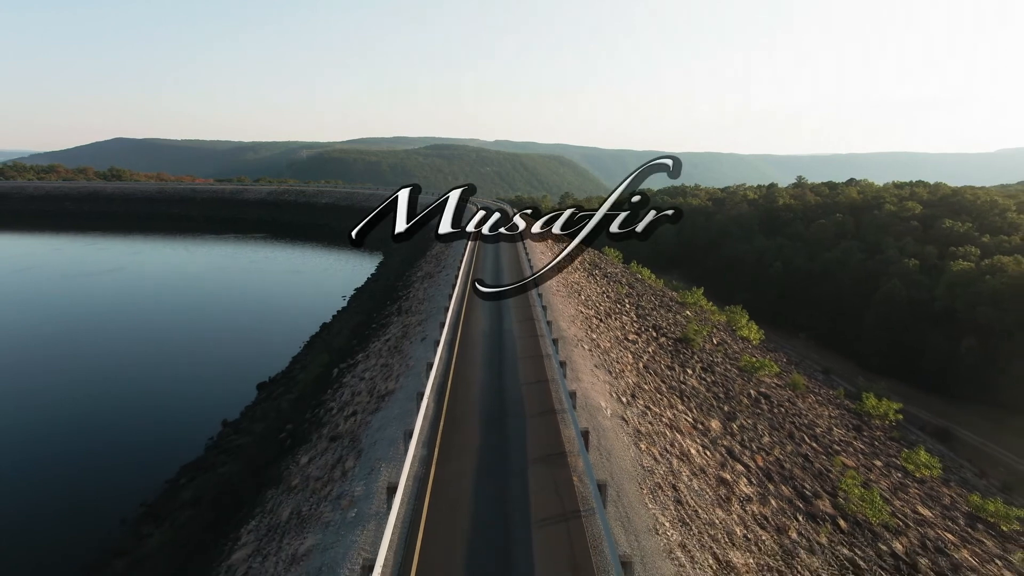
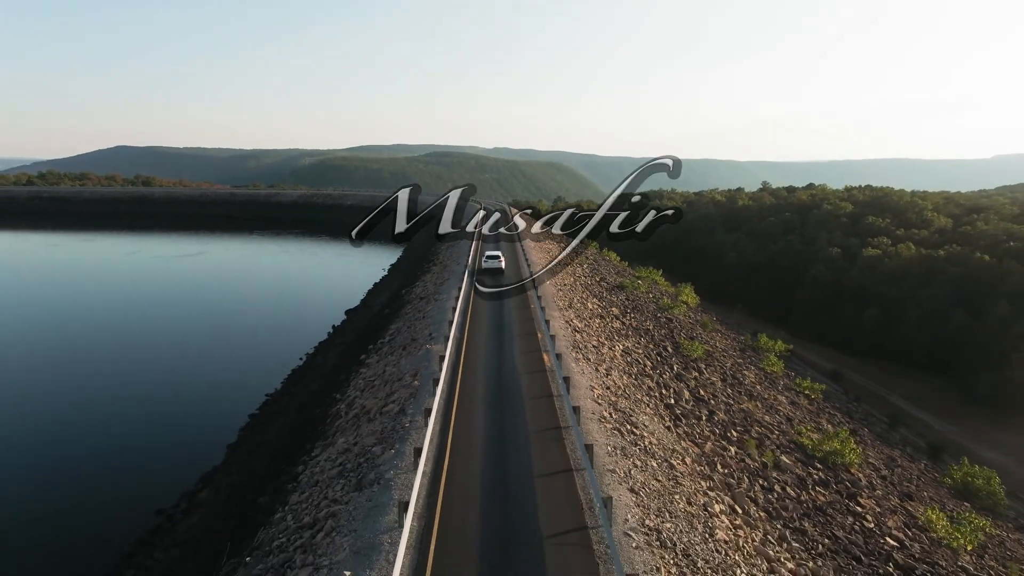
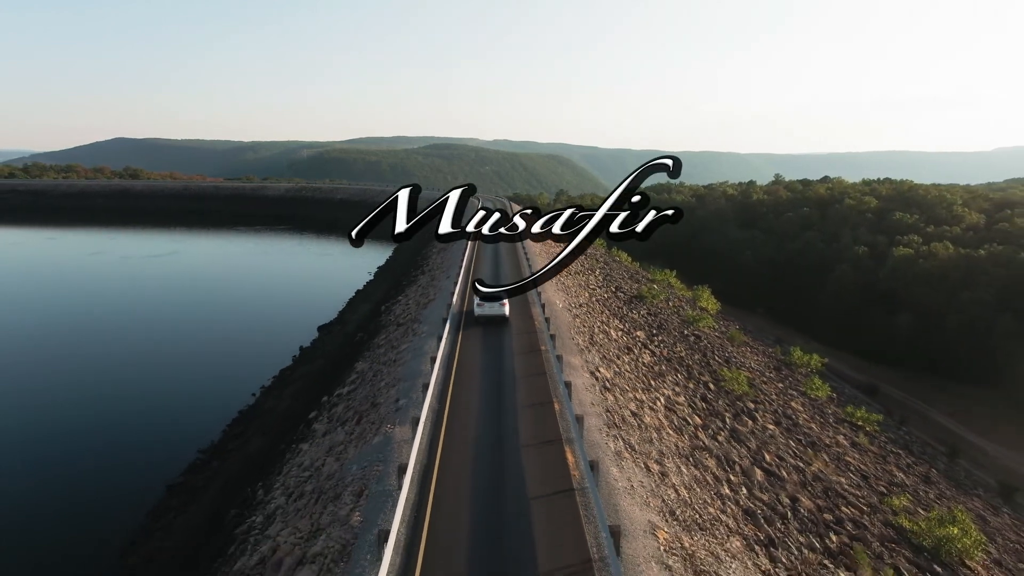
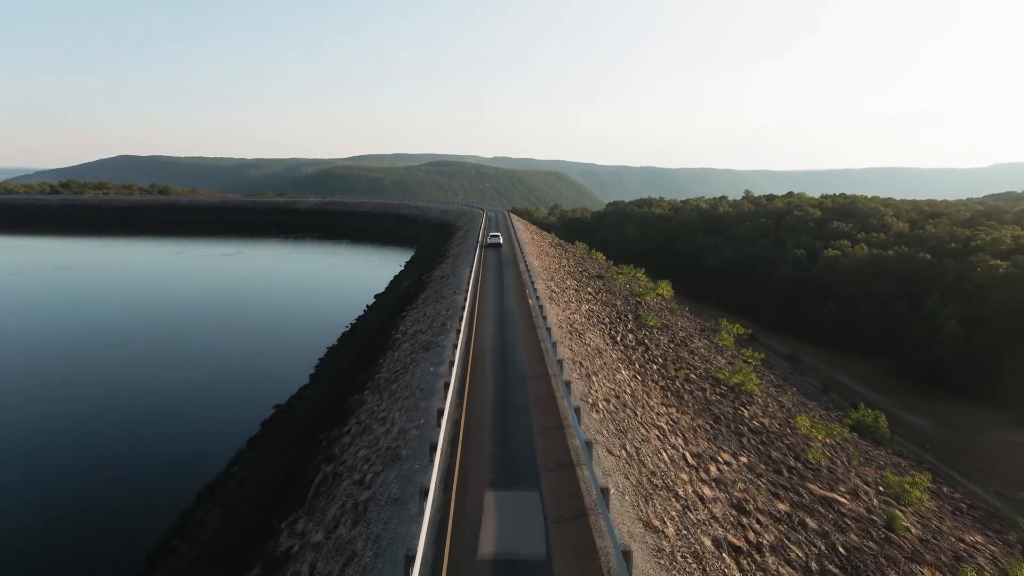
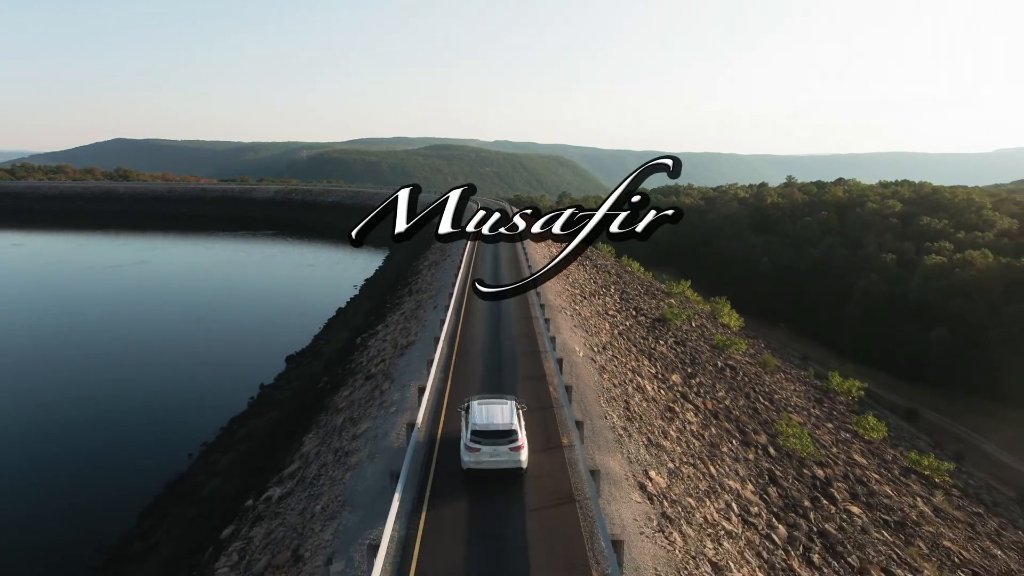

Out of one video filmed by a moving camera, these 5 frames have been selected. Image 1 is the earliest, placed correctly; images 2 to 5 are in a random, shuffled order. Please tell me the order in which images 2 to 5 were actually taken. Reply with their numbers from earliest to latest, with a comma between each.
5, 3, 2, 4
